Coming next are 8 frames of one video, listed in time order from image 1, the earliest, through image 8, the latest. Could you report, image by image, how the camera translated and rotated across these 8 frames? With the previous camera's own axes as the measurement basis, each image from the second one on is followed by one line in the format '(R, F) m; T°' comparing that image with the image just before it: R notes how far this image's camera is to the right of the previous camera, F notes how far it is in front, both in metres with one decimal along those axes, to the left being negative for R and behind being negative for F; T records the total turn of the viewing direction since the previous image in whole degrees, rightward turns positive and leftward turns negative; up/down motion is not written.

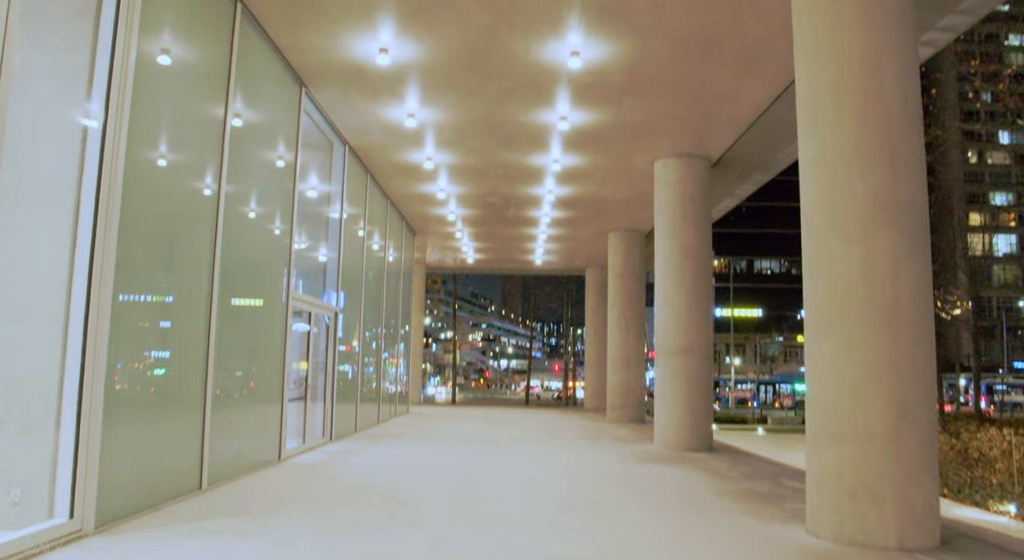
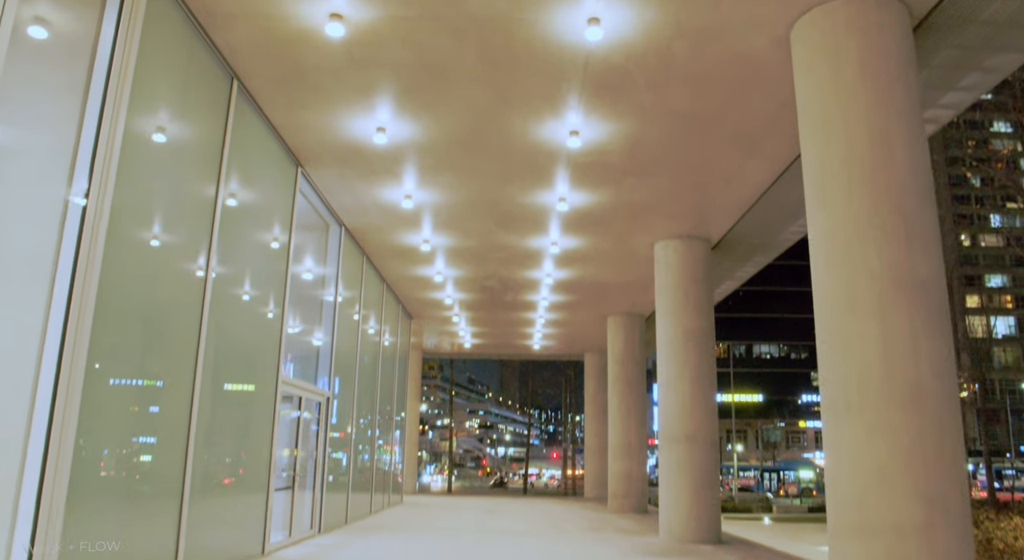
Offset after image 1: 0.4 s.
(0.0, +0.3) m; 0°
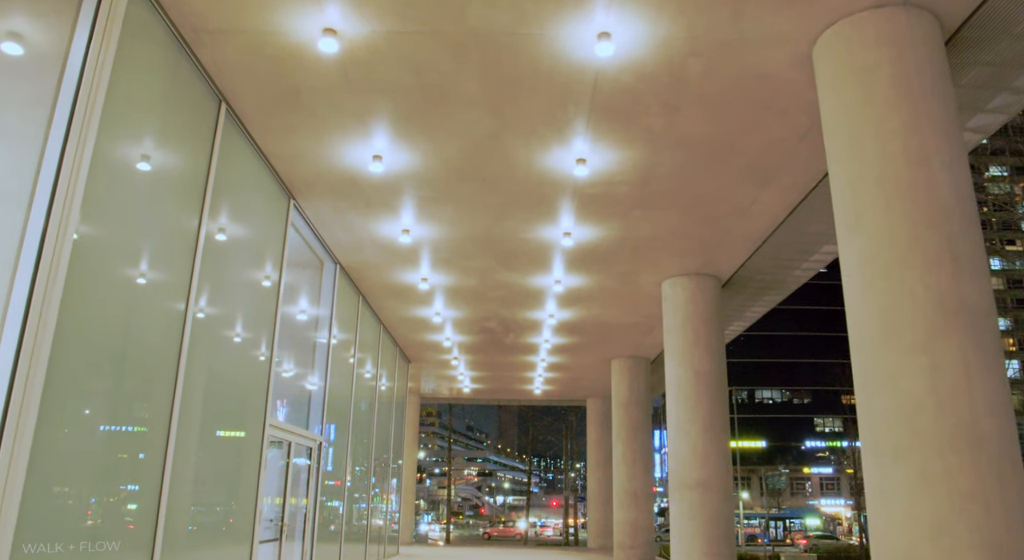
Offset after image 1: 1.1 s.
(-0.1, +0.6) m; 0°
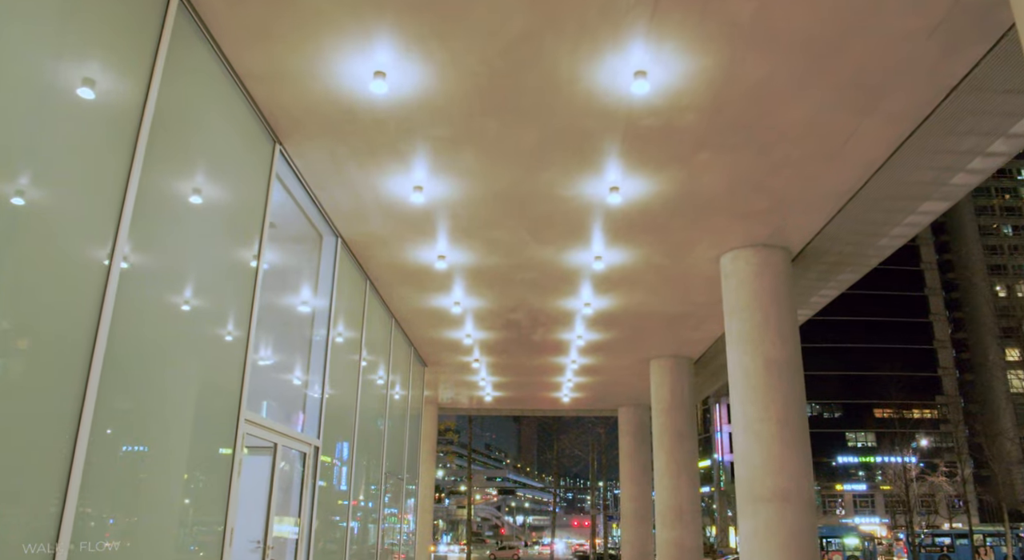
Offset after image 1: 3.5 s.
(-0.2, +2.0) m; -1°
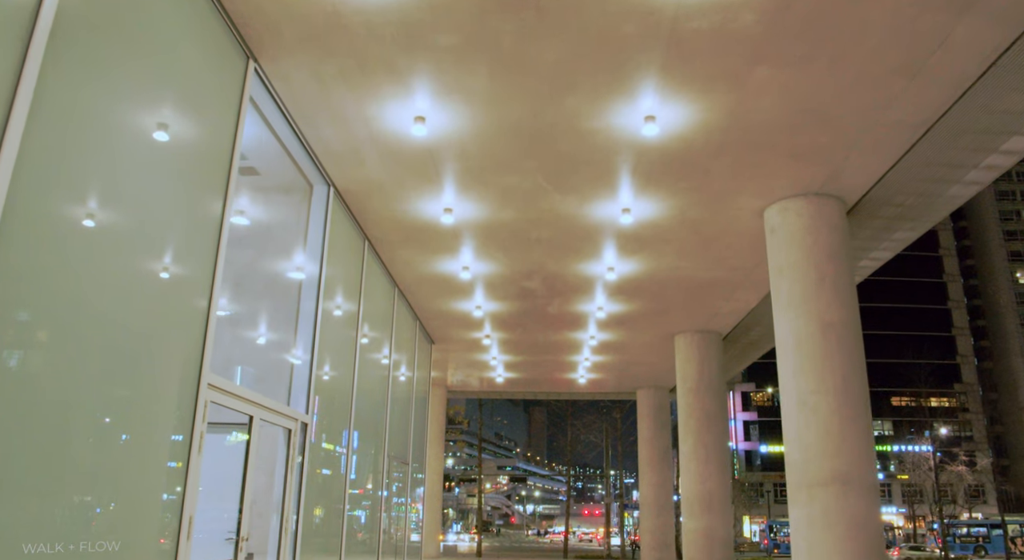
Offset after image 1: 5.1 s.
(-0.1, +1.4) m; -1°
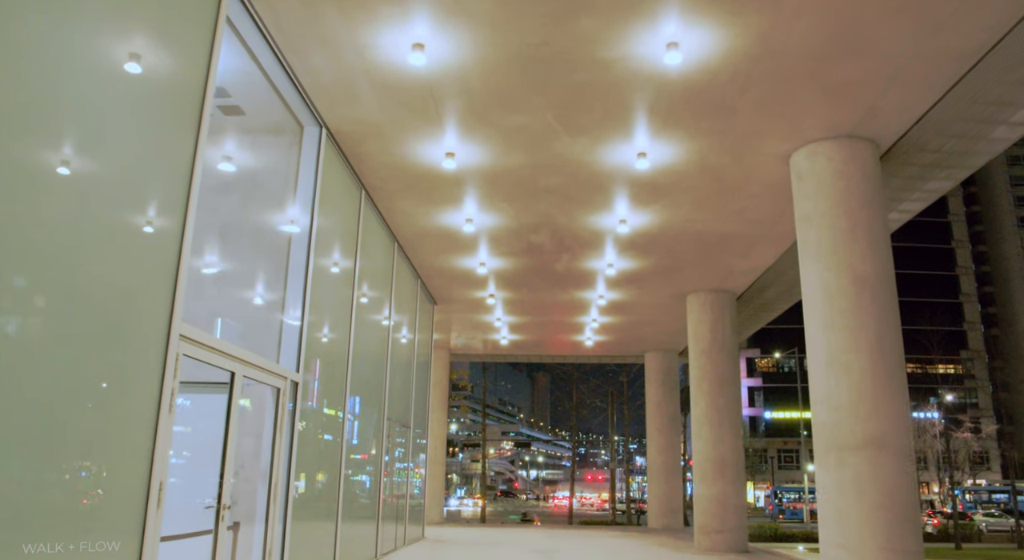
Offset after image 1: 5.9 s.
(0.0, +0.7) m; 0°
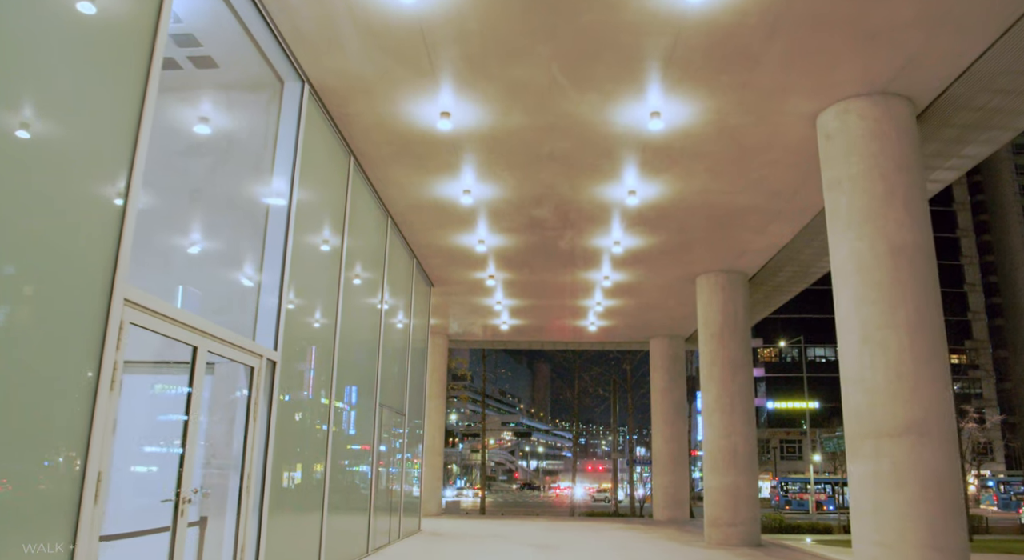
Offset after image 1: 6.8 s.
(0.0, +0.8) m; 0°
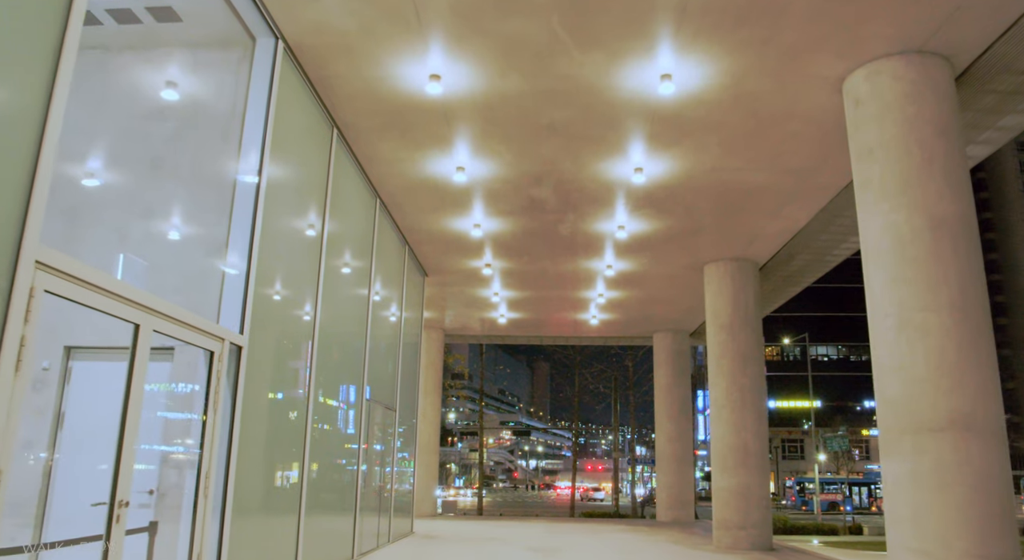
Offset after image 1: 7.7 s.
(0.0, +0.8) m; 0°
